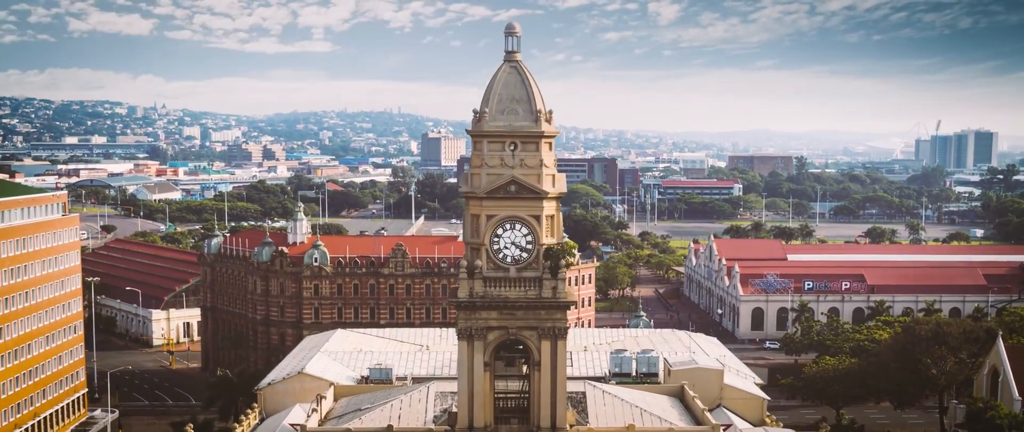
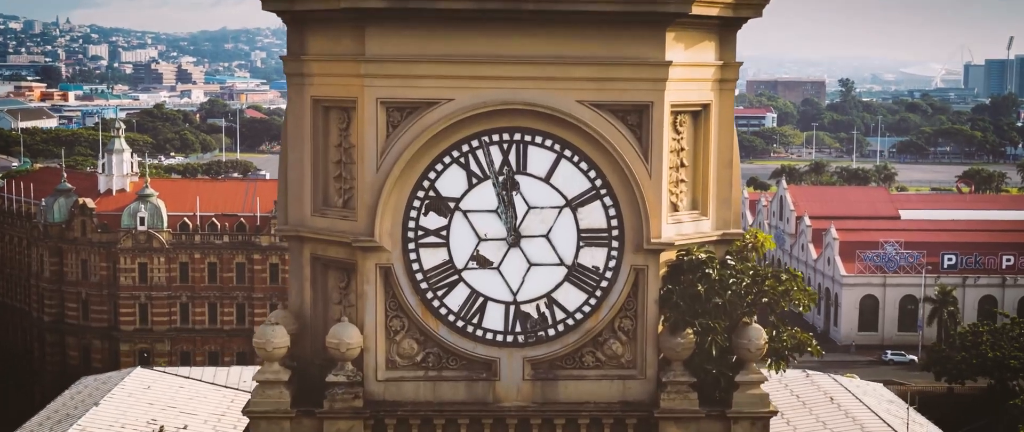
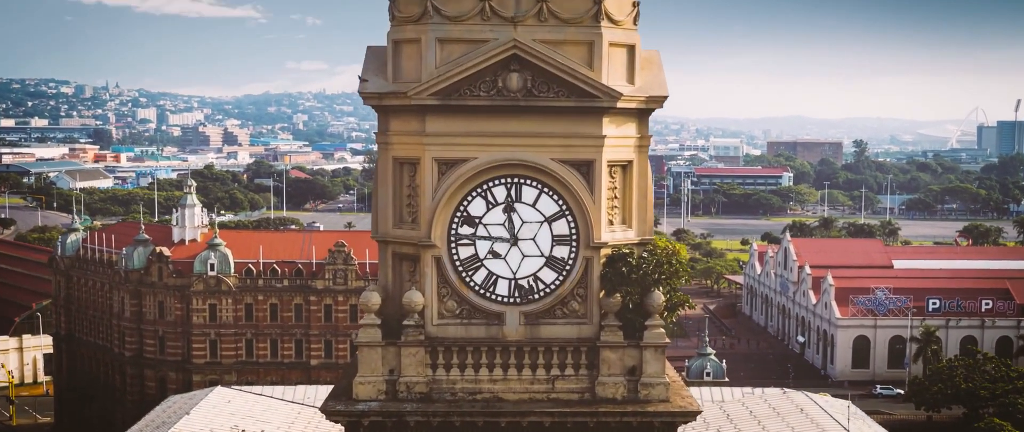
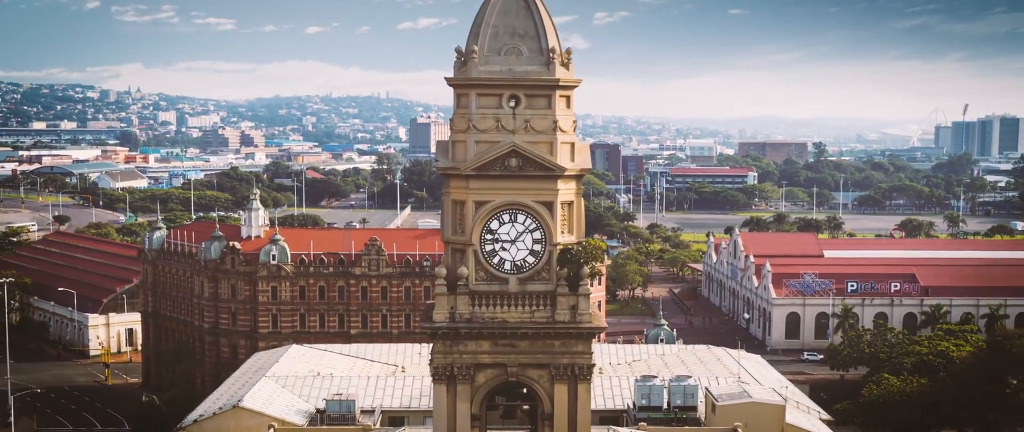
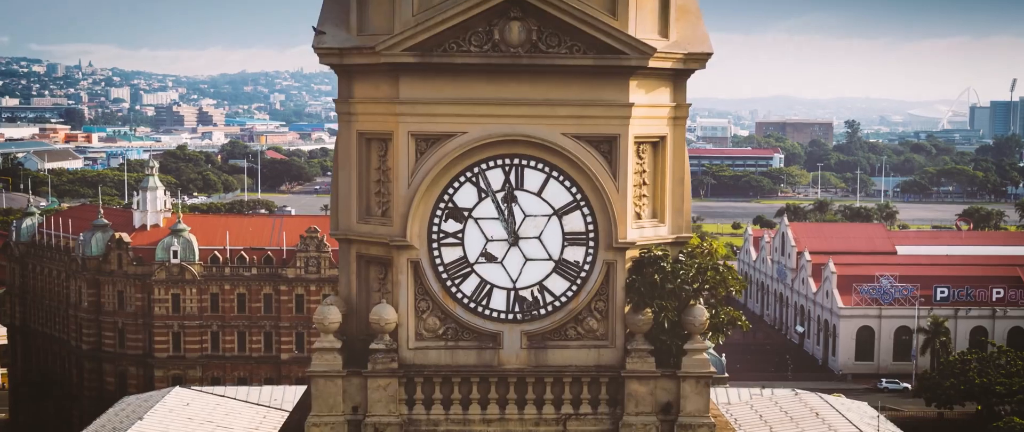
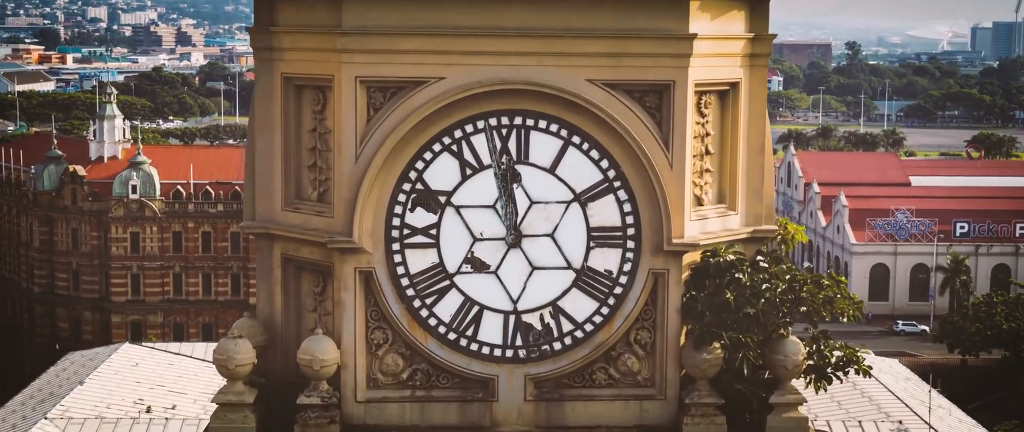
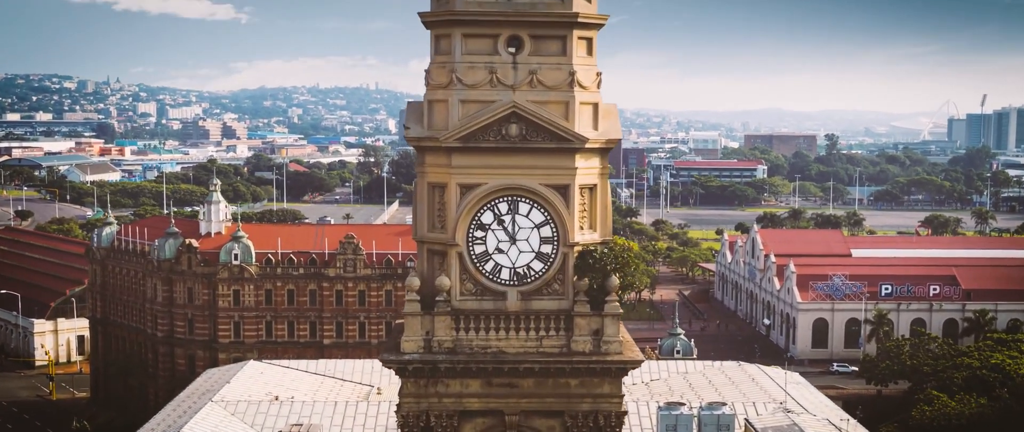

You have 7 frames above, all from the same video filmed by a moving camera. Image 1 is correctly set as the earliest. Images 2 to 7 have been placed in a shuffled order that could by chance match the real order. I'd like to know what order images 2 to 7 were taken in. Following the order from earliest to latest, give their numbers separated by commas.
4, 7, 3, 5, 2, 6
